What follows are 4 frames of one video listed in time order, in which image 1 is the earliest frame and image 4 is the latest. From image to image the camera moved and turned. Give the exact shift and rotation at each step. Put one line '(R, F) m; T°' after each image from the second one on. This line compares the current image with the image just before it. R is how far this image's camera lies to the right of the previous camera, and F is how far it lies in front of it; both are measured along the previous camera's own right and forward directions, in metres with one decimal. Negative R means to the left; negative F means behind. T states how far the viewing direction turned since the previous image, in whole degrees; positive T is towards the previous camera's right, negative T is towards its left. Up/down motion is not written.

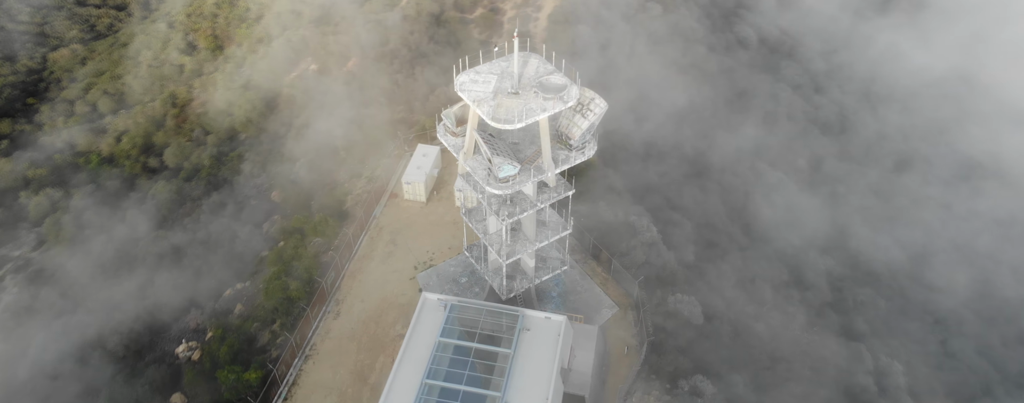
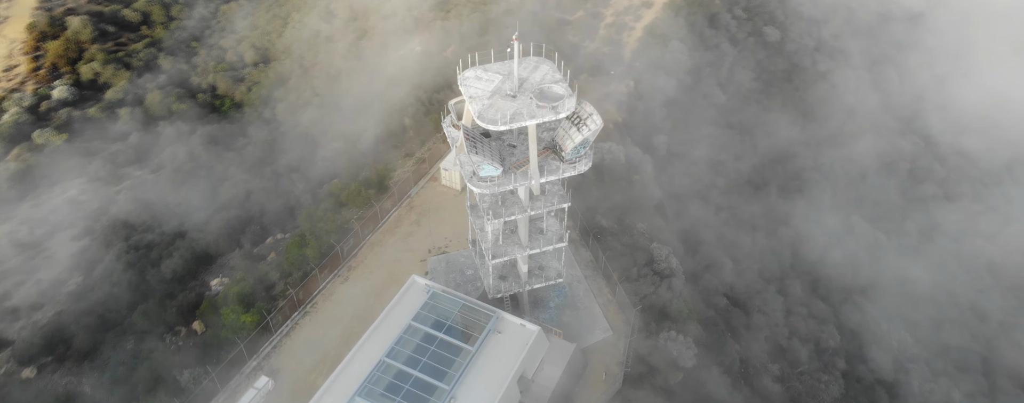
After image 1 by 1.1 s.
(+5.1, +0.7) m; -9°
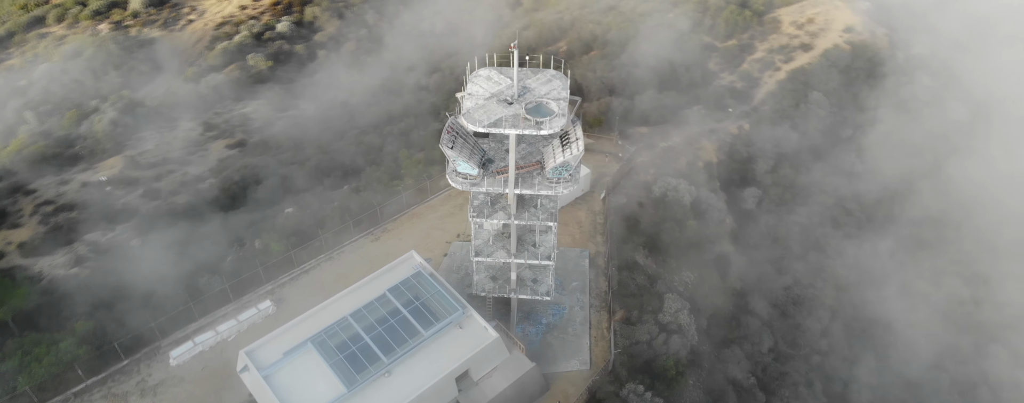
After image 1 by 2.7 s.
(+7.4, +0.9) m; -14°
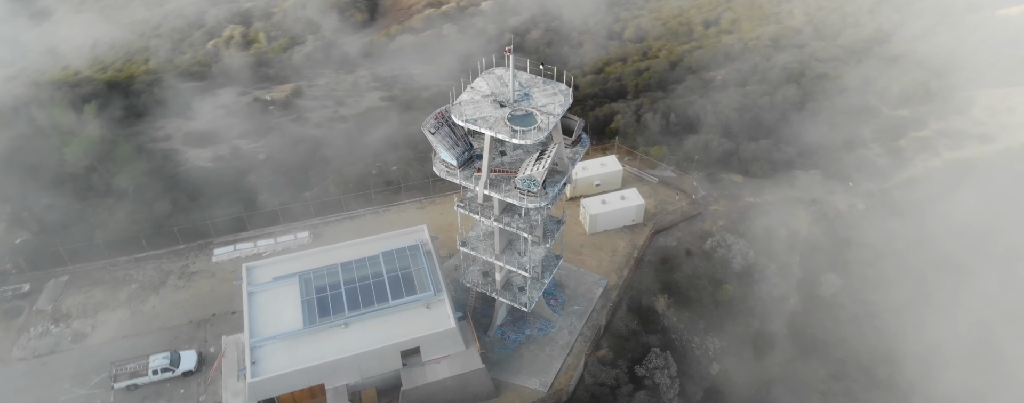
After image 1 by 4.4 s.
(+7.6, +0.9) m; -14°
